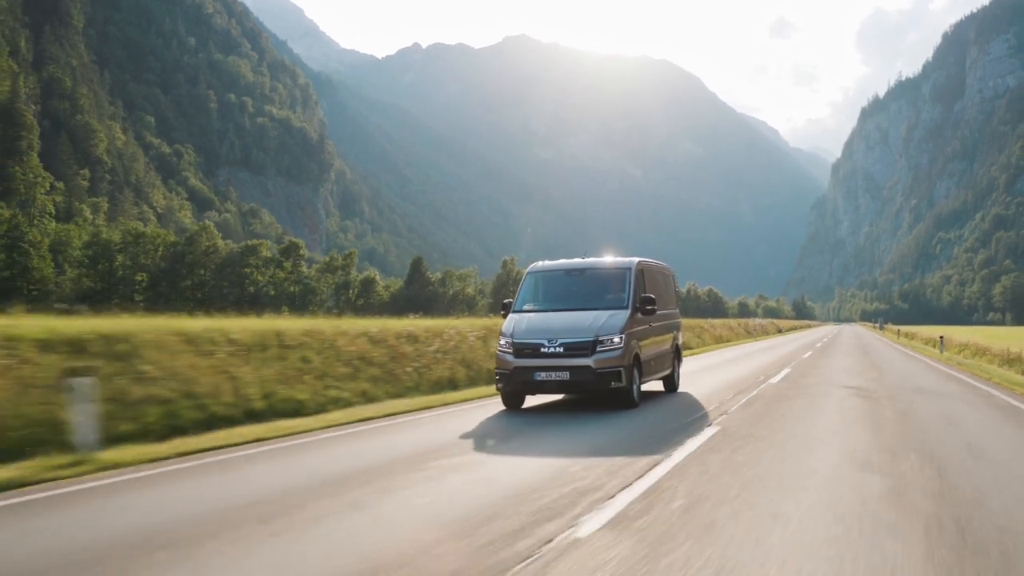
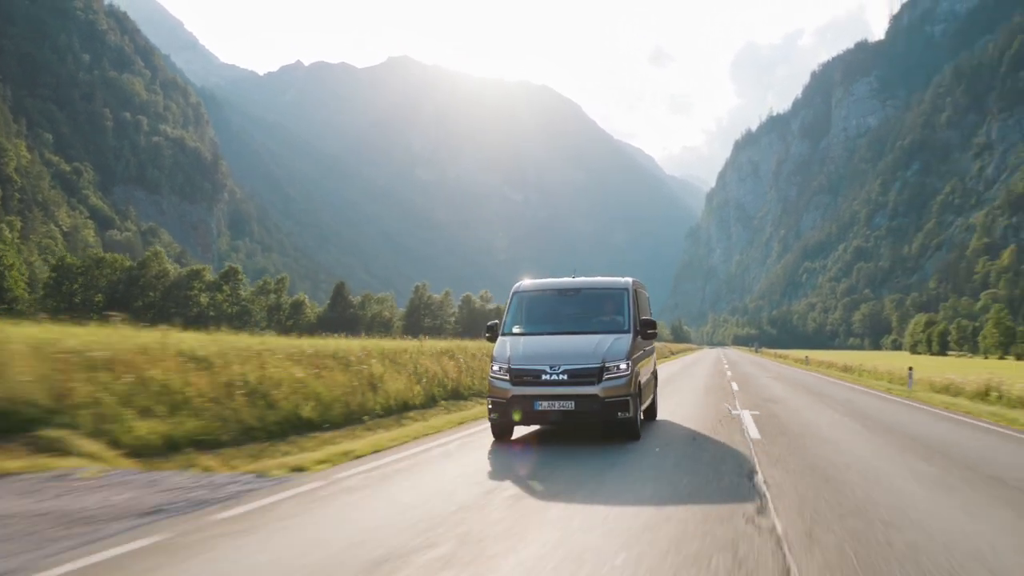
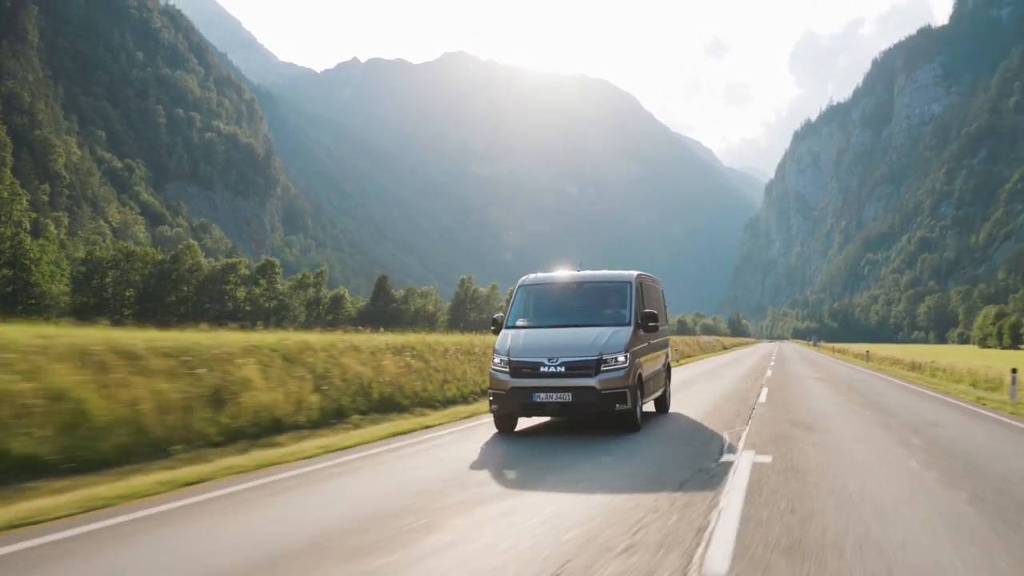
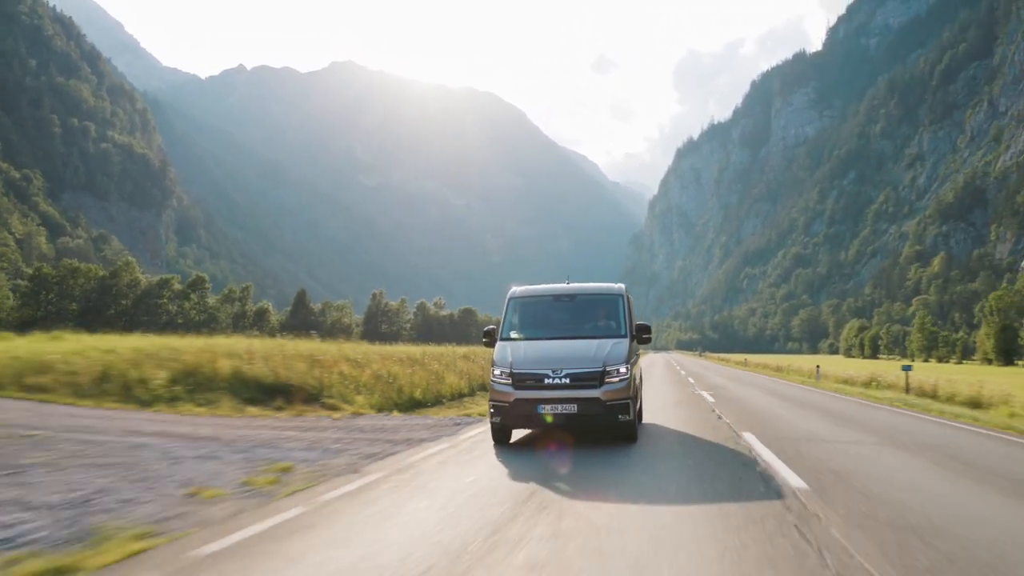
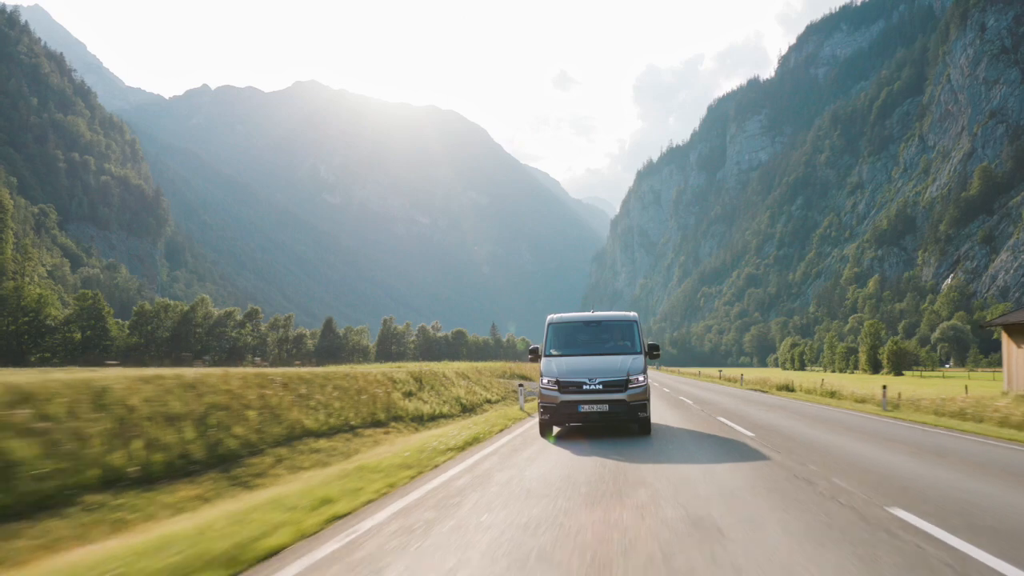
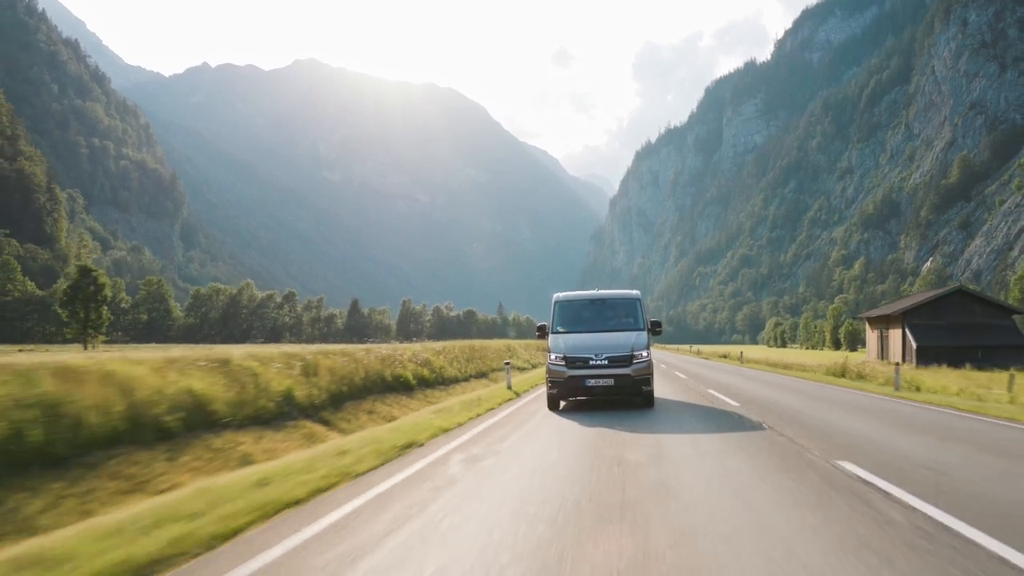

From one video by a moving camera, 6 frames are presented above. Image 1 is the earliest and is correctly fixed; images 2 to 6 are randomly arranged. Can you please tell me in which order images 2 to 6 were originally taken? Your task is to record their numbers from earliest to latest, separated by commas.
3, 2, 4, 5, 6
